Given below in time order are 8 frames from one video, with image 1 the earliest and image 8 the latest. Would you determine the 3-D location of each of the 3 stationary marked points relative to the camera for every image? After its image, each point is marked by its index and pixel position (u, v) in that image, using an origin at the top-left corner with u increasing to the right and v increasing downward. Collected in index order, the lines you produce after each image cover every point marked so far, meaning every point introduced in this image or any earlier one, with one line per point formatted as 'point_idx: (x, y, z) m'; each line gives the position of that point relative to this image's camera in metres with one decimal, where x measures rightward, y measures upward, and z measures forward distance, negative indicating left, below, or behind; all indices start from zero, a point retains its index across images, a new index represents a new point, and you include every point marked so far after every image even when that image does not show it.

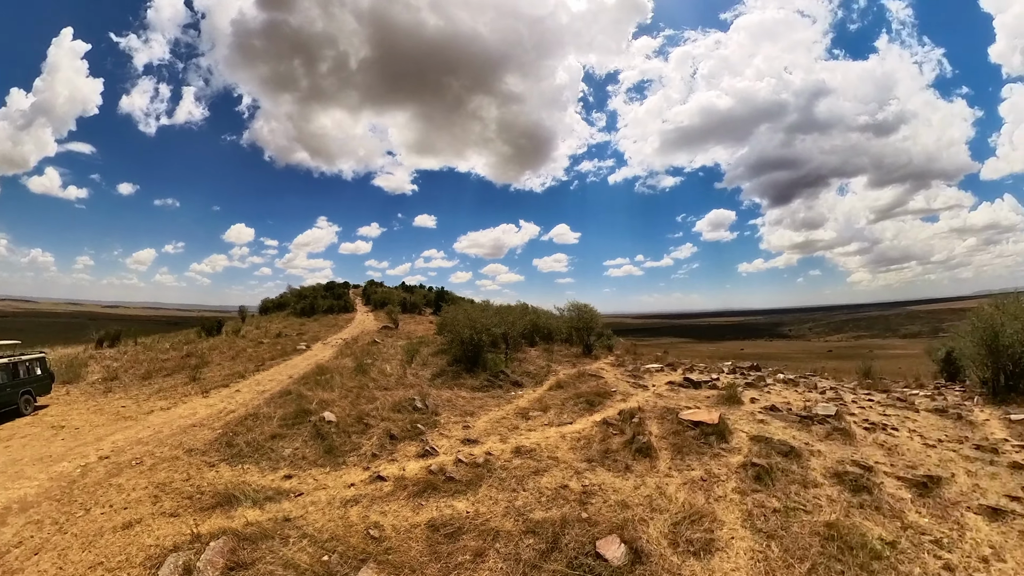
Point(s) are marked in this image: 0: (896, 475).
0: (+6.2, -3.0, +8.0) m
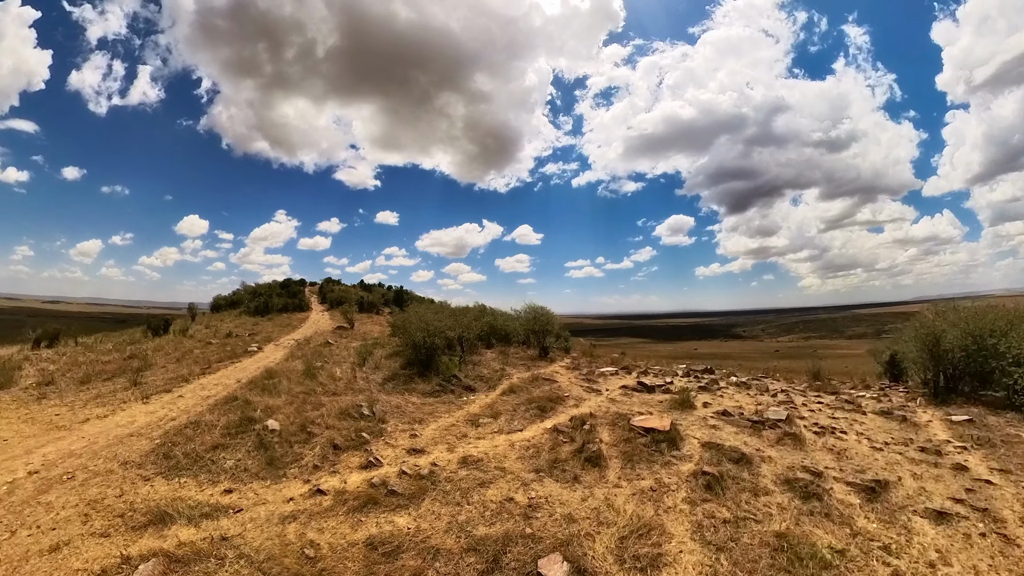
0: (+5.3, -3.1, +7.9) m
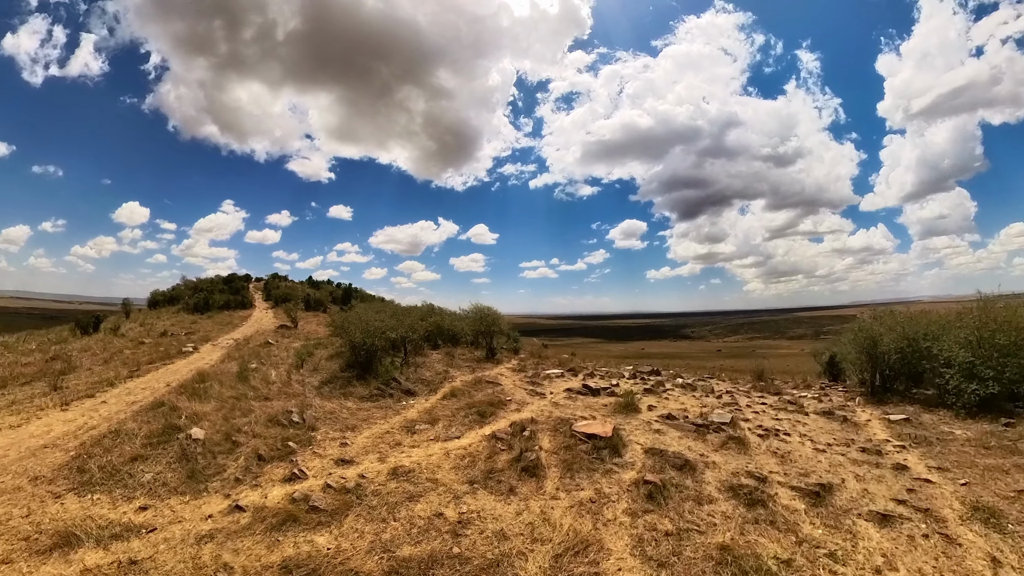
0: (+4.2, -3.0, +7.6) m
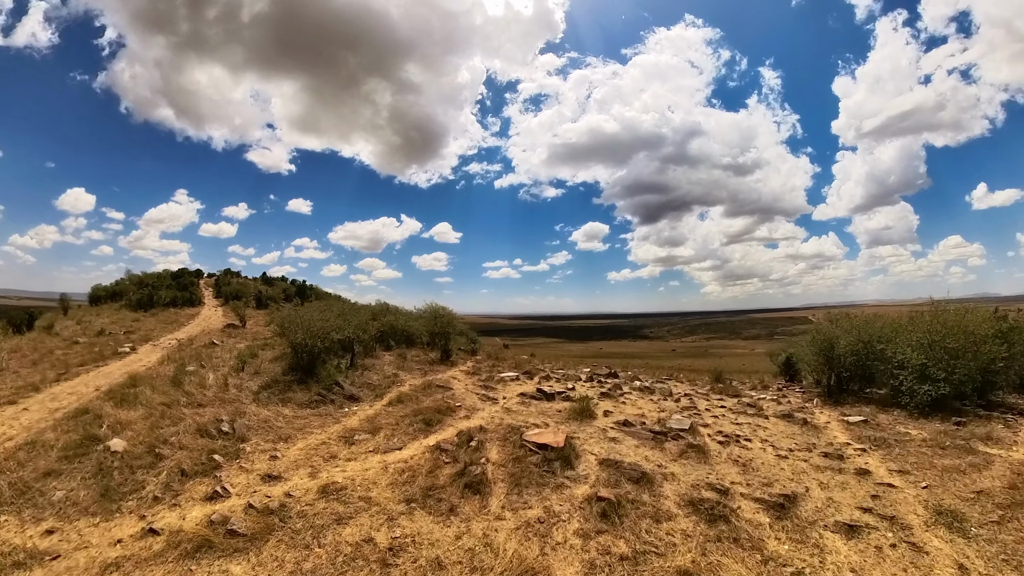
0: (+3.4, -2.9, +7.0) m
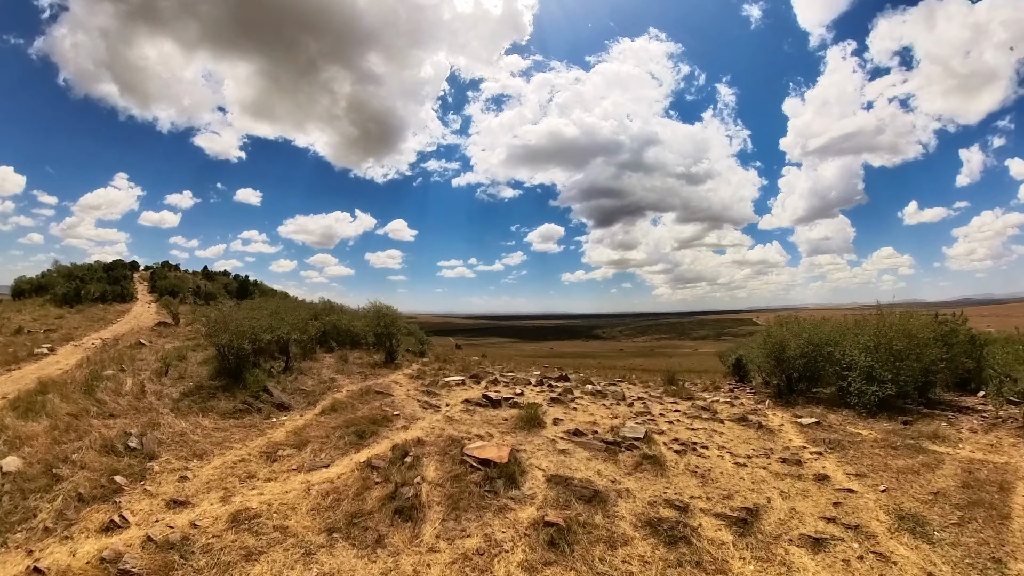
0: (+2.6, -2.9, +6.5) m
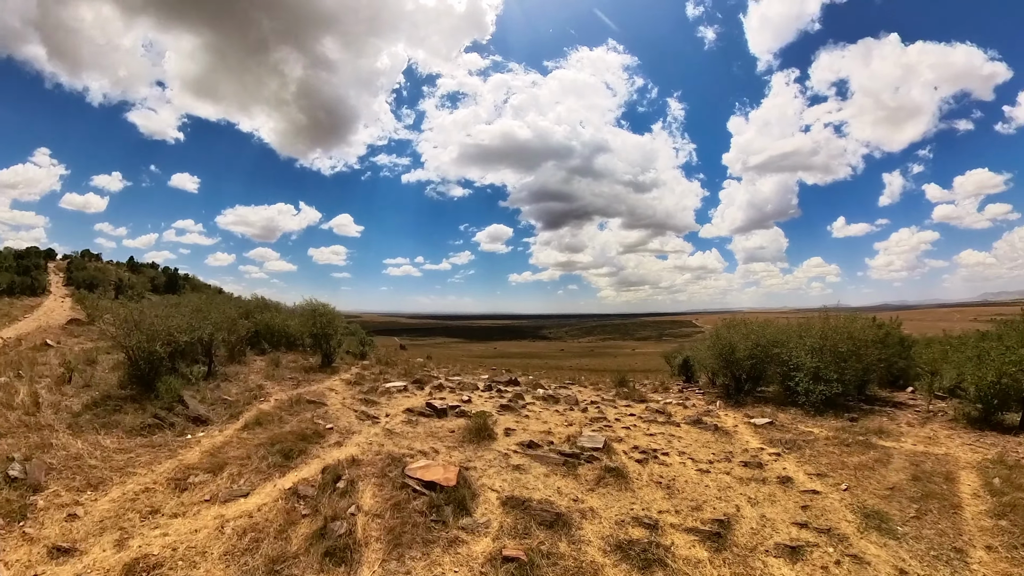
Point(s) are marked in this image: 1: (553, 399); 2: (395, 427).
0: (+2.0, -2.9, +6.0) m
1: (+1.2, -3.1, +14.0) m
2: (-2.3, -2.8, +10.0) m
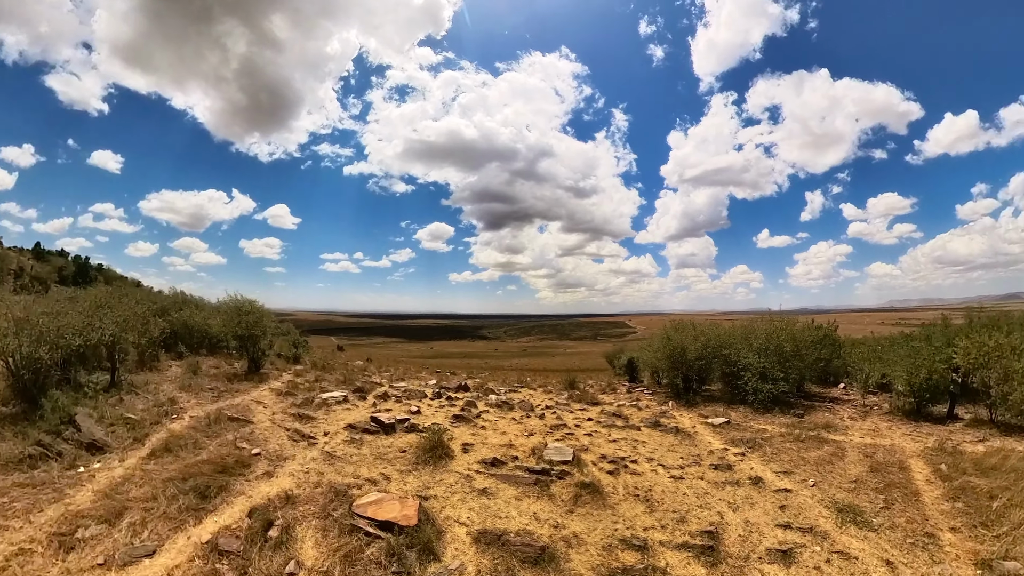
0: (+1.8, -2.8, +5.5) m
1: (0.0, -3.0, +13.4) m
2: (-3.0, -2.8, +8.9) m
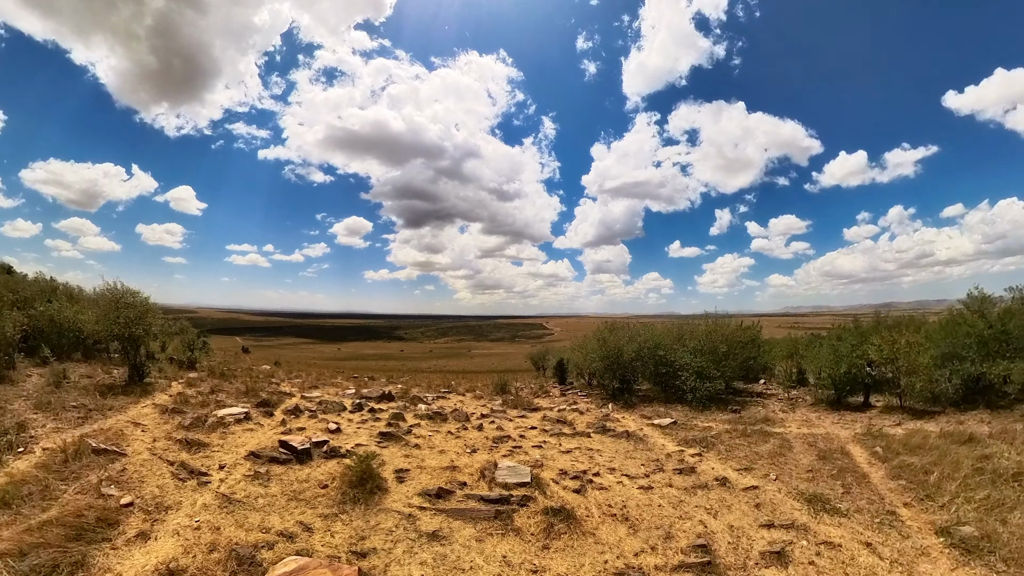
0: (+1.6, -2.6, +4.8) m
1: (-1.5, -2.9, +12.2) m
2: (-3.7, -2.7, +7.4) m
